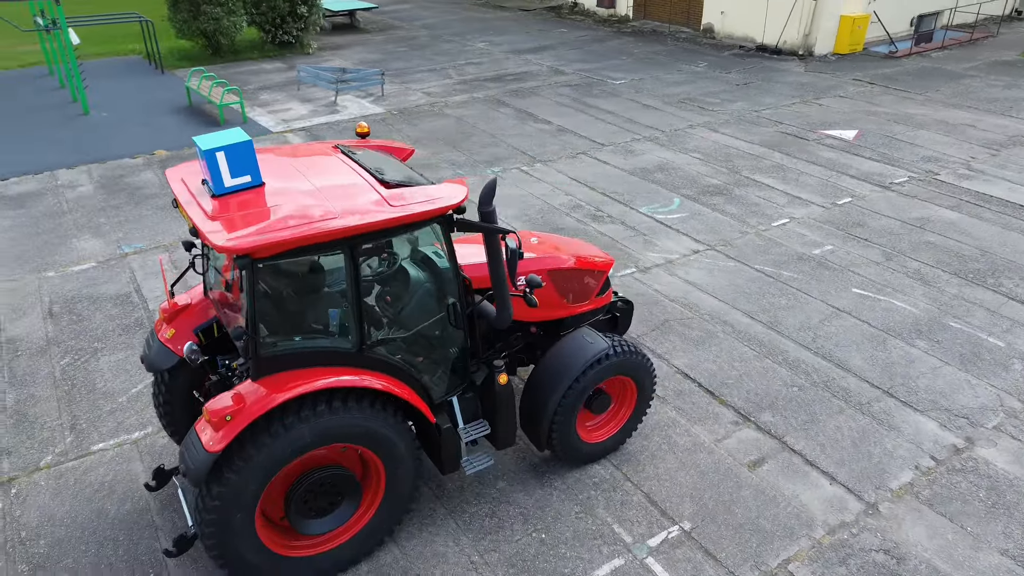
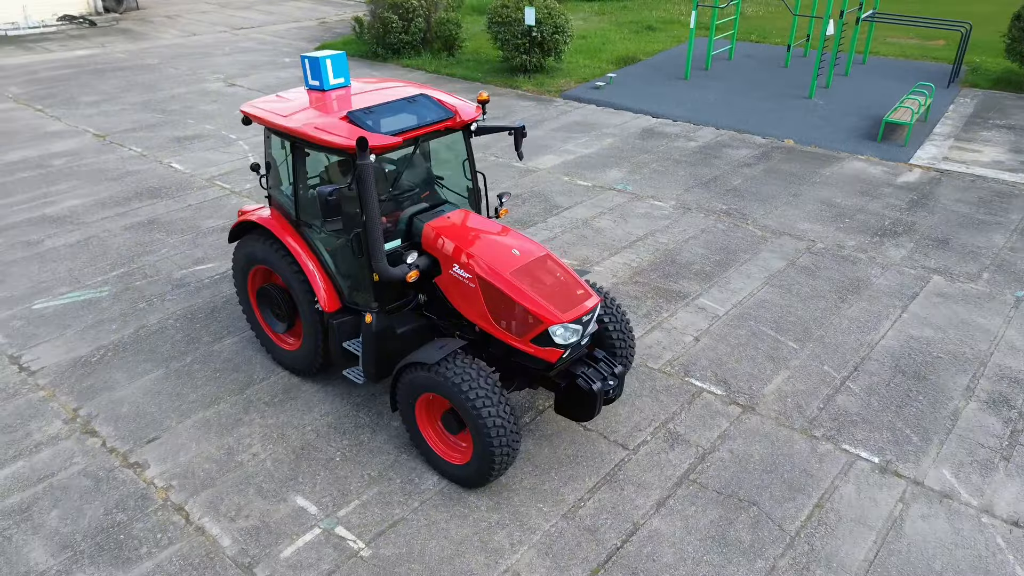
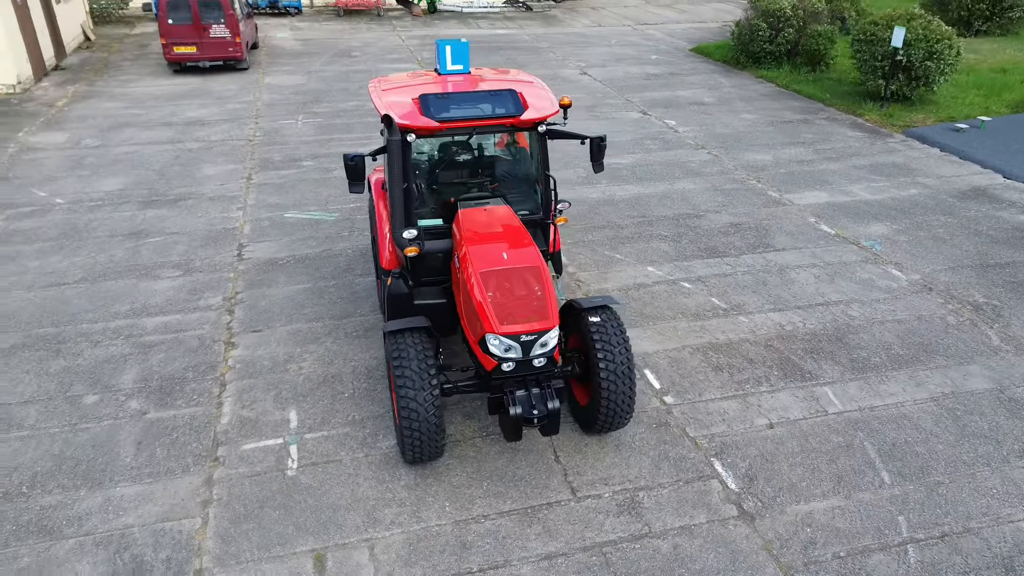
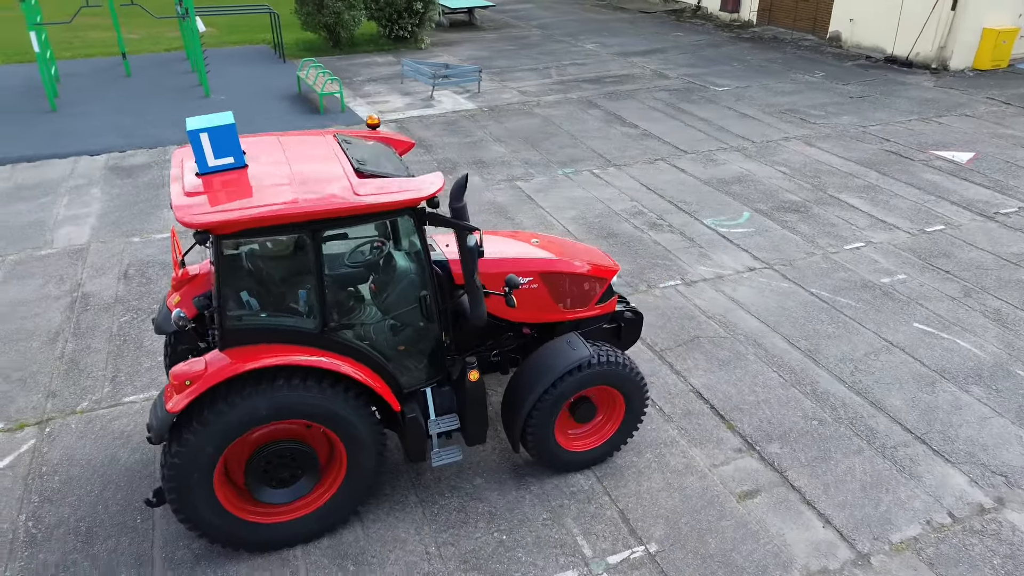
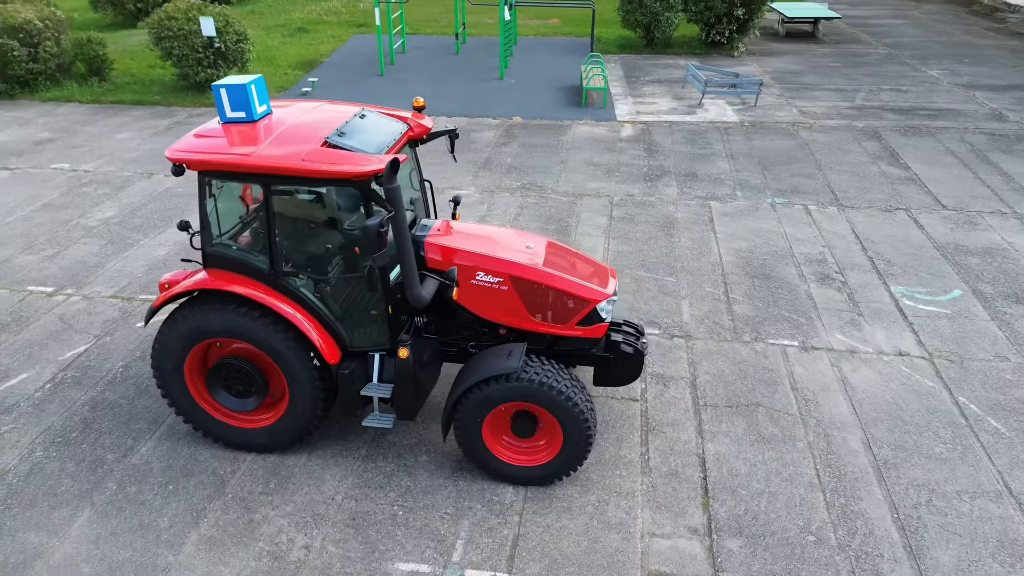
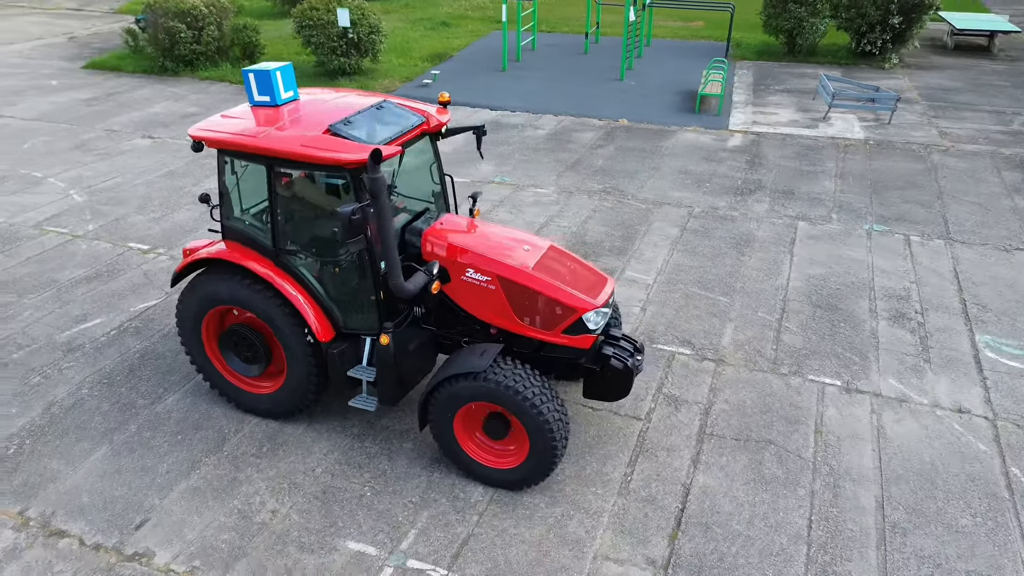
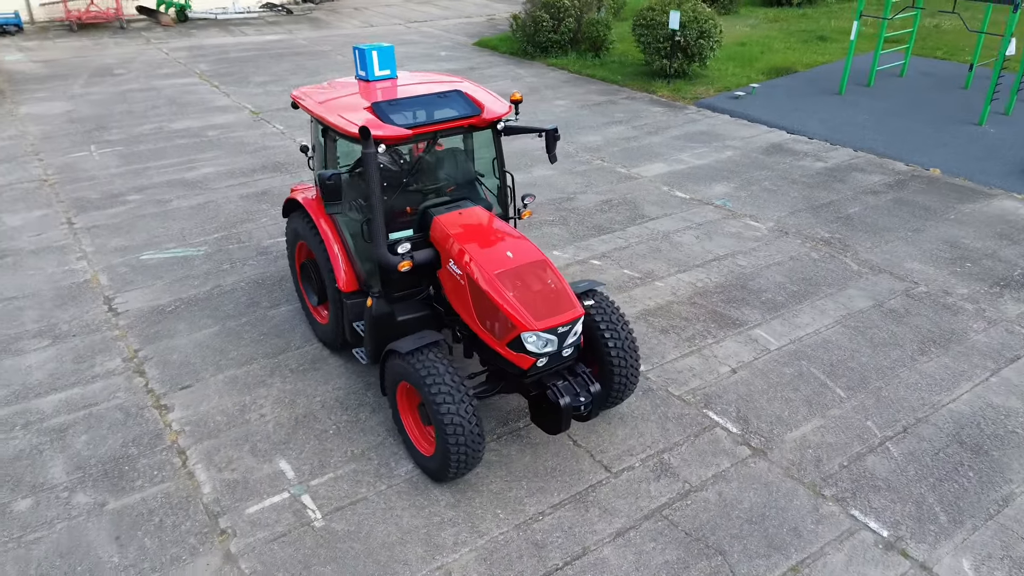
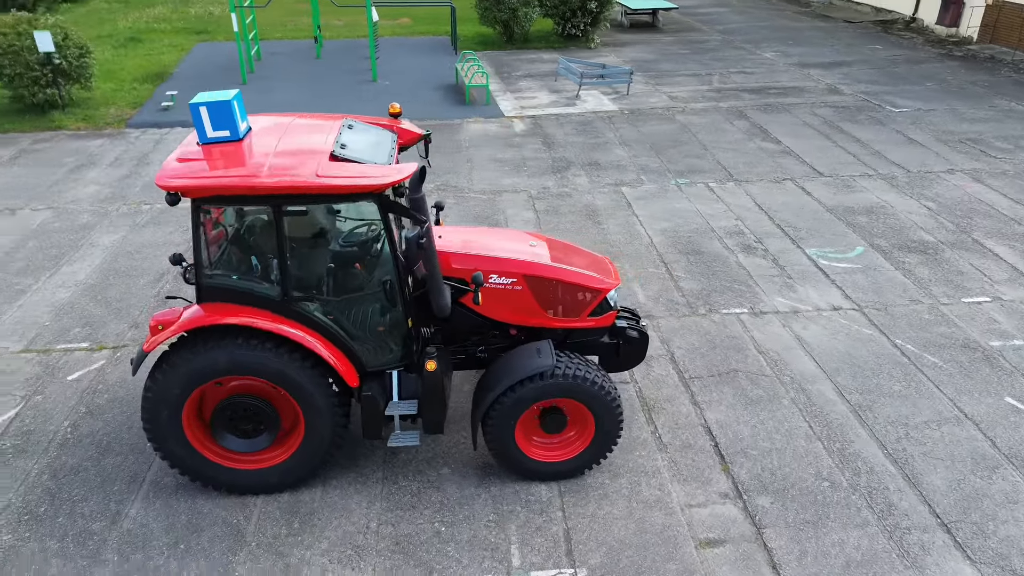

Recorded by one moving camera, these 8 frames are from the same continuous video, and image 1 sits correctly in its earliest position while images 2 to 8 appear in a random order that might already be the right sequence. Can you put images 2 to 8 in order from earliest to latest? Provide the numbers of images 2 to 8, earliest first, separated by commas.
4, 8, 5, 6, 2, 7, 3
